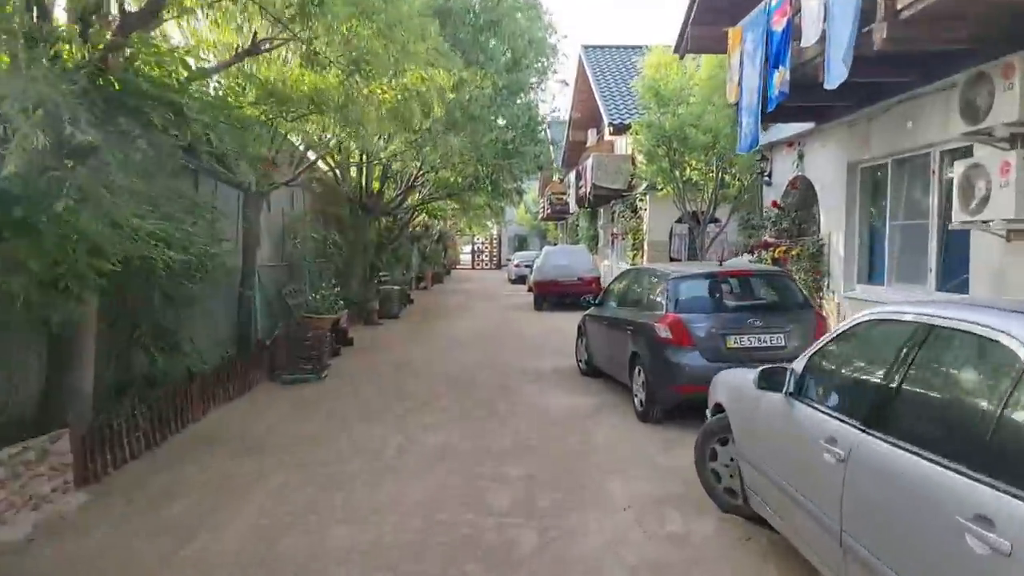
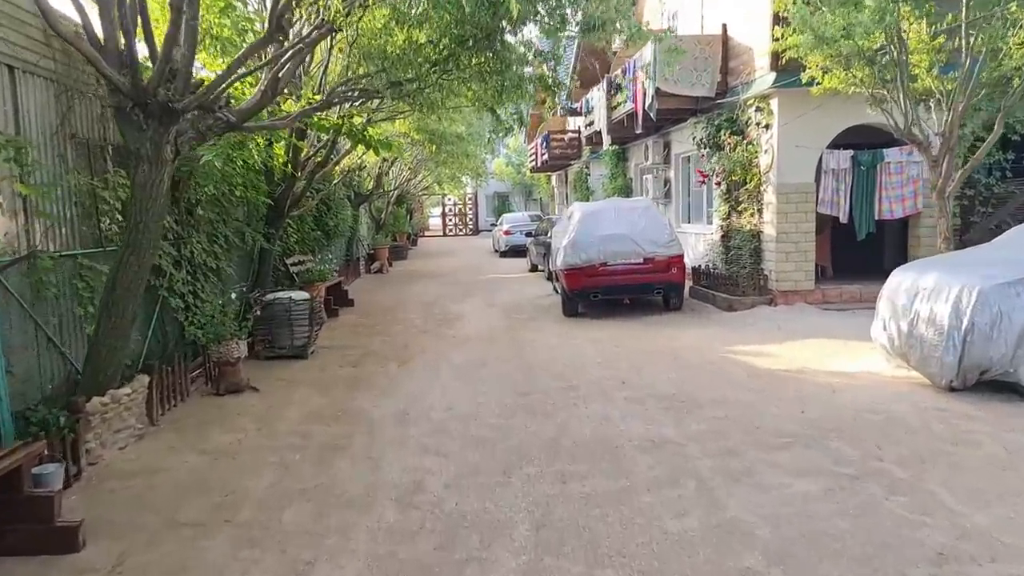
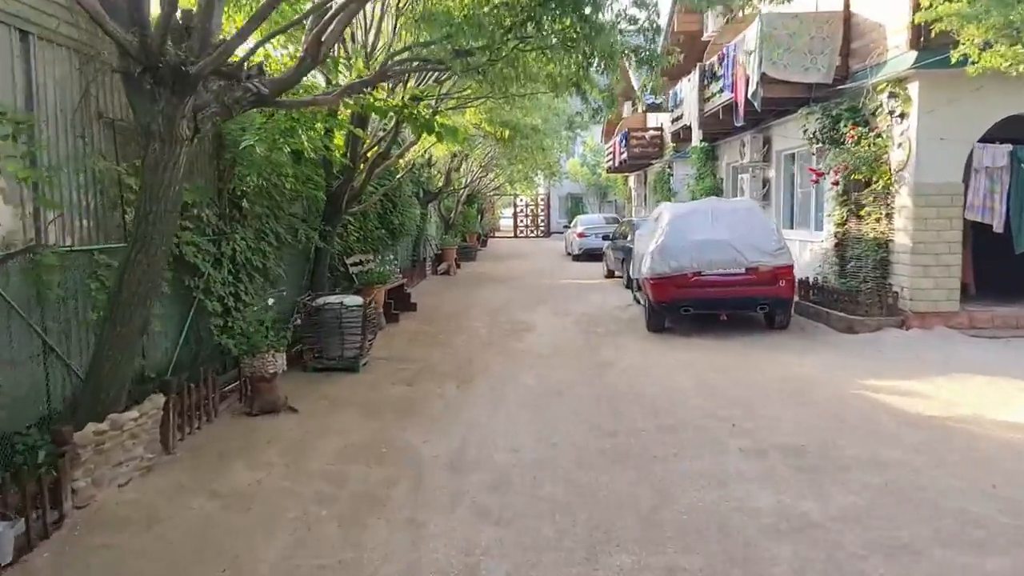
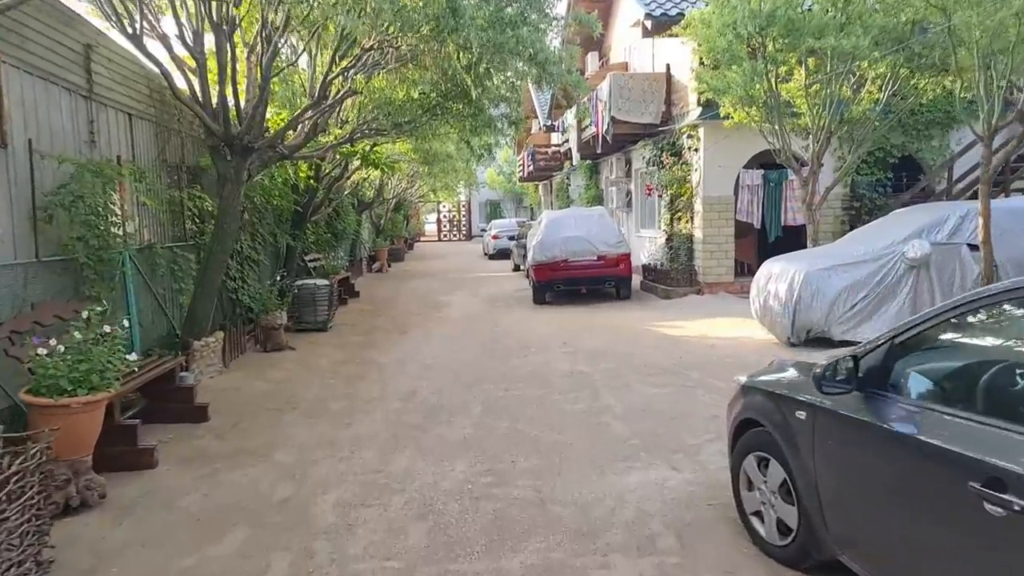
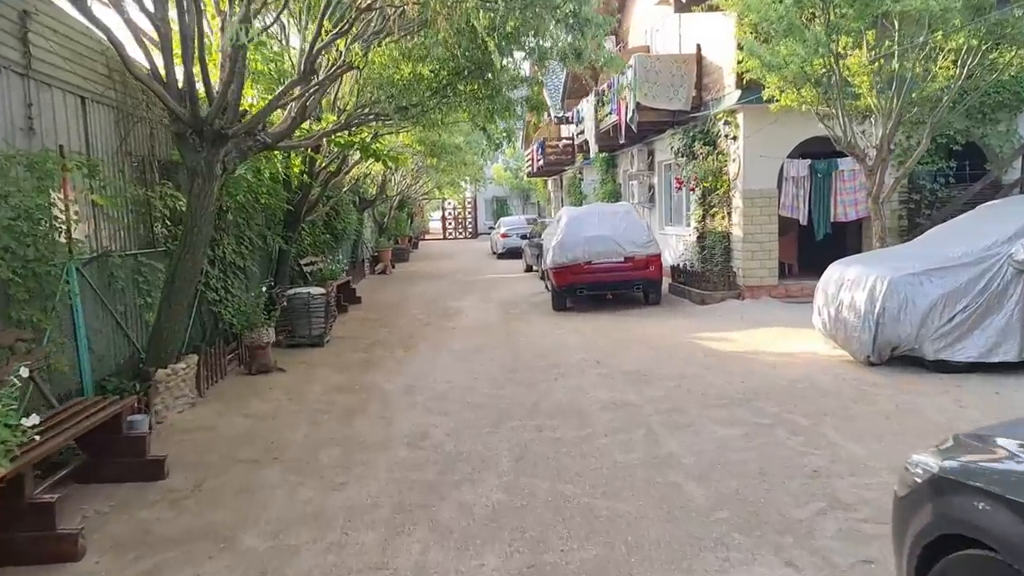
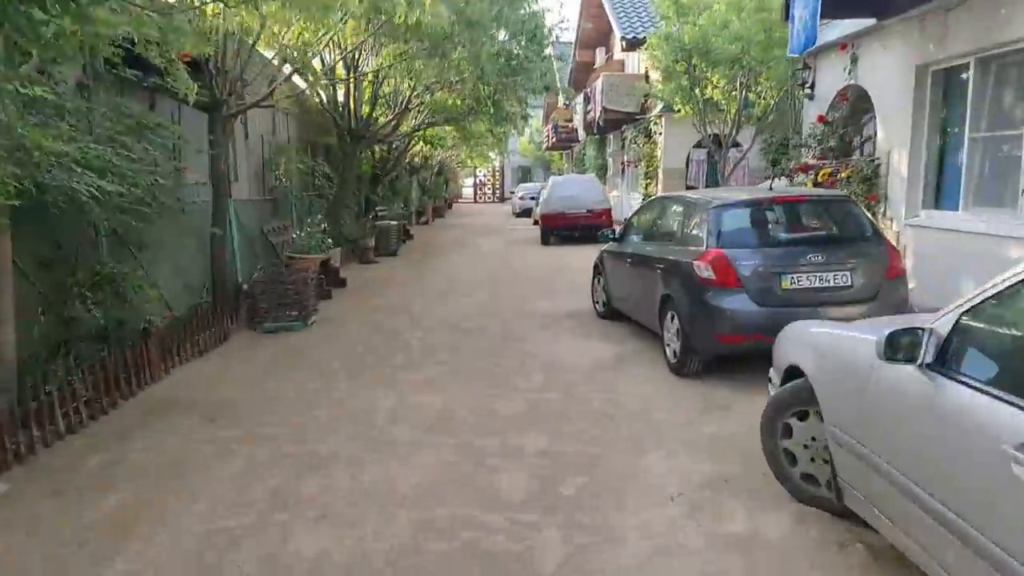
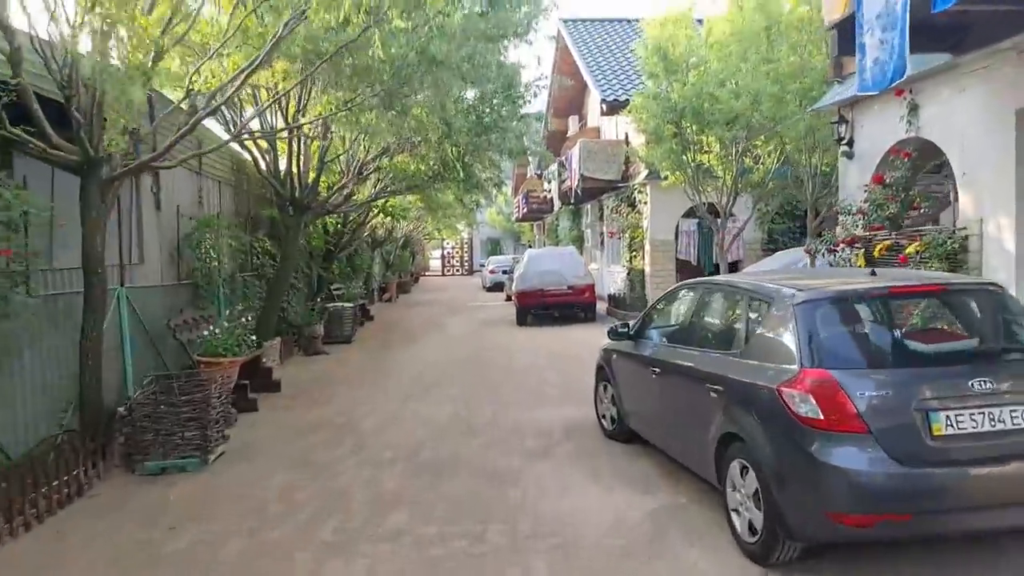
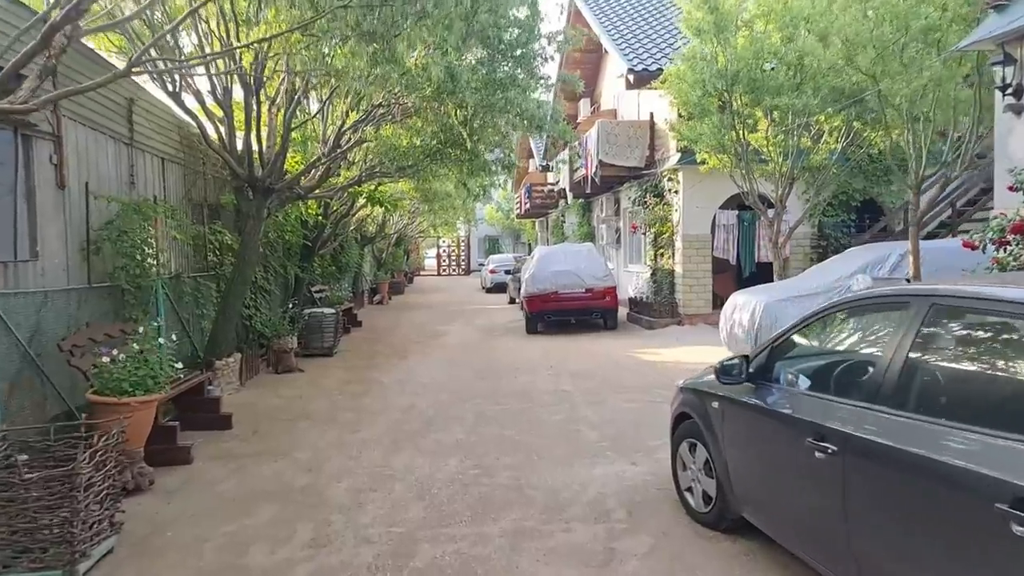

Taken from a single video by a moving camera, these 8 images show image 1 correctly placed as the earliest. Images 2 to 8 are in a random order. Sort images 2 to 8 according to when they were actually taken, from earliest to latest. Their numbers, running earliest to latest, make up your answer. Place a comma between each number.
6, 7, 8, 4, 5, 2, 3
